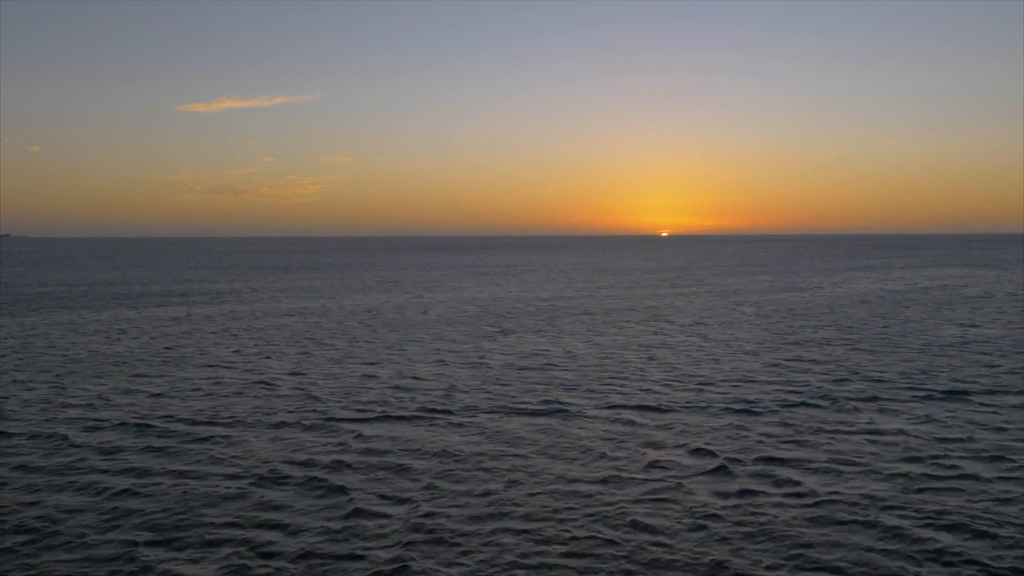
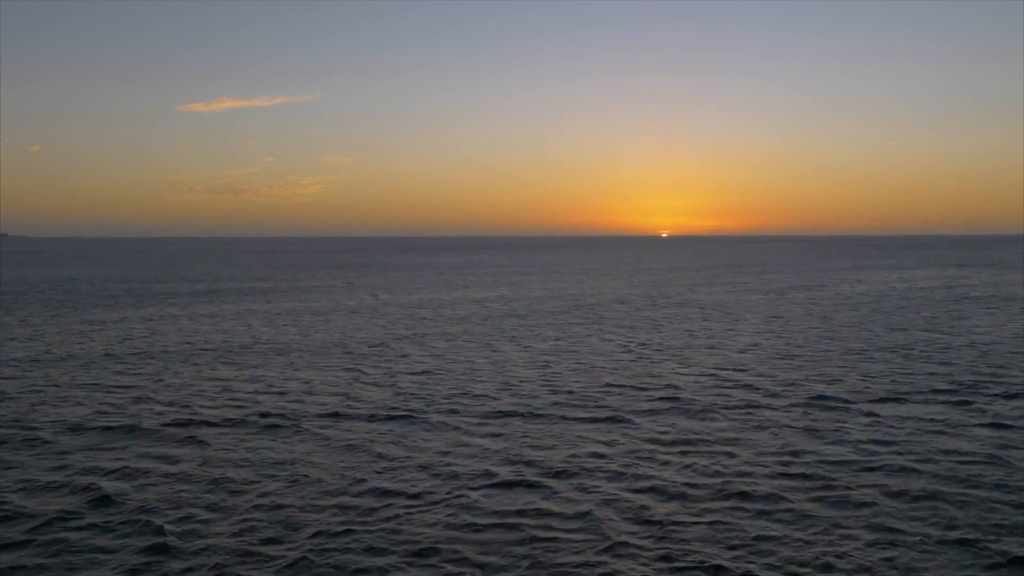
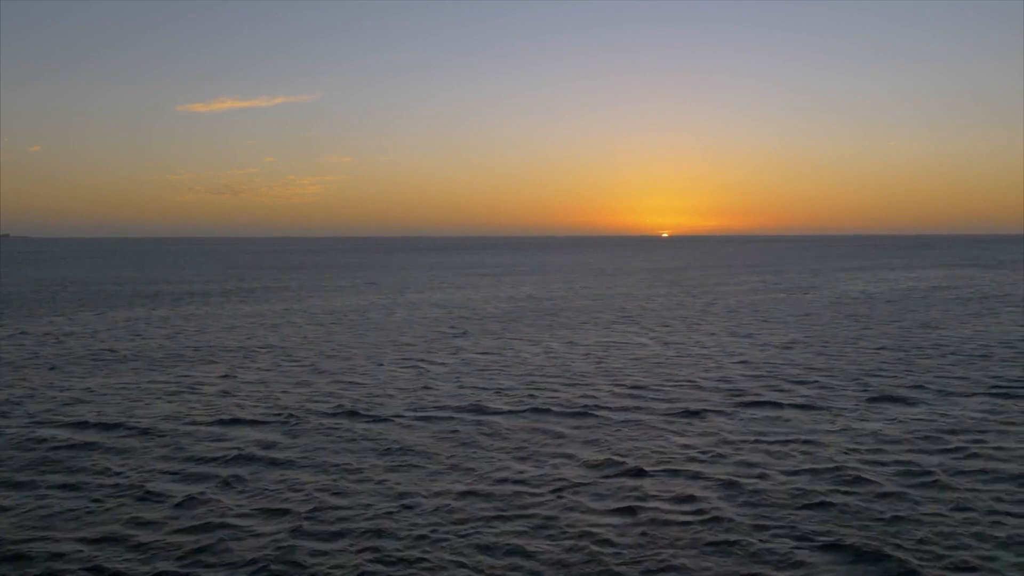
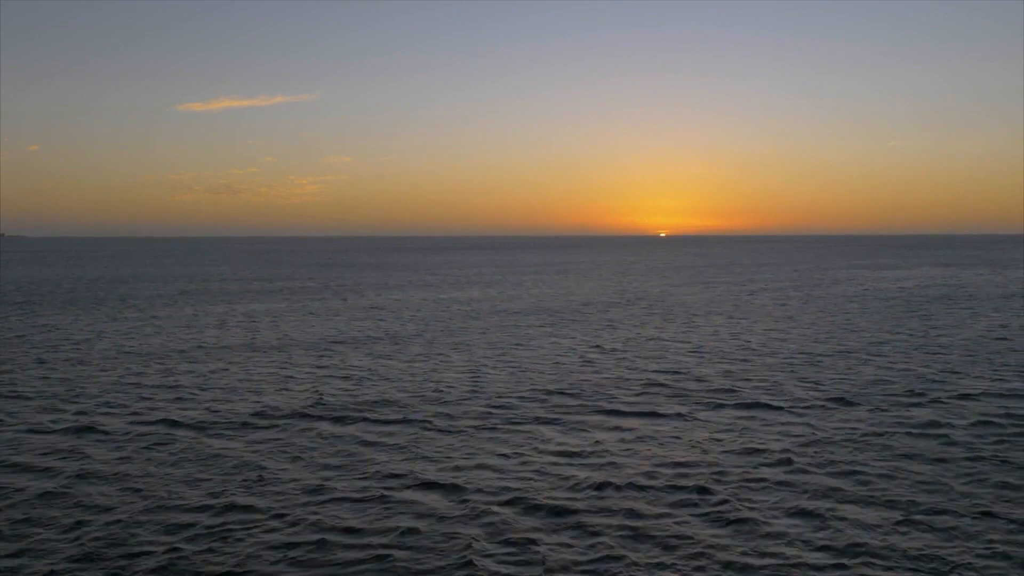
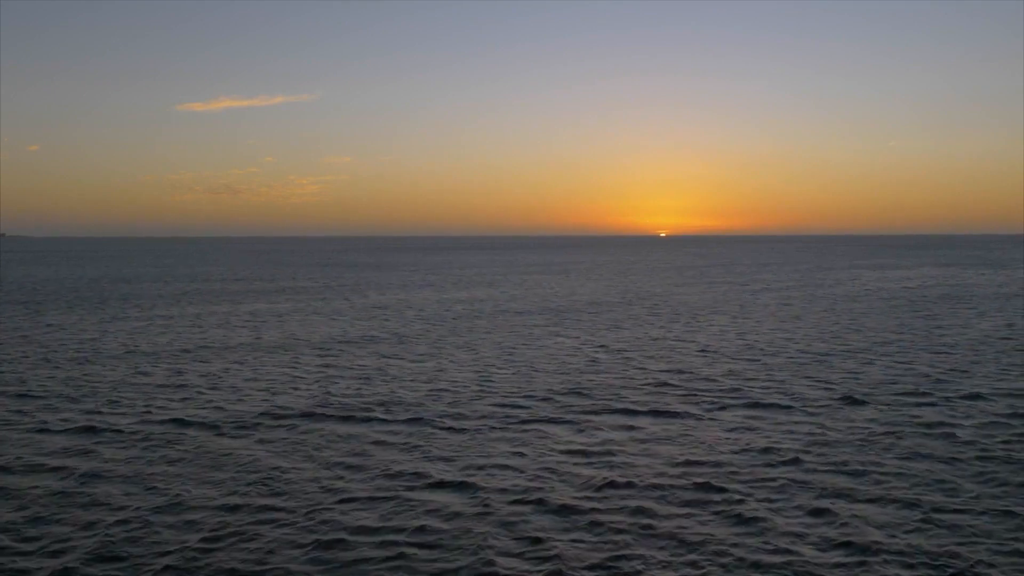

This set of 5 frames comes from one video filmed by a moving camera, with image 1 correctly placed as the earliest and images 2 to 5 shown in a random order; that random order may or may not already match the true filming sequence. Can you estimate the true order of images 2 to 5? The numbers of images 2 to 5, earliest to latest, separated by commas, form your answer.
3, 2, 5, 4
